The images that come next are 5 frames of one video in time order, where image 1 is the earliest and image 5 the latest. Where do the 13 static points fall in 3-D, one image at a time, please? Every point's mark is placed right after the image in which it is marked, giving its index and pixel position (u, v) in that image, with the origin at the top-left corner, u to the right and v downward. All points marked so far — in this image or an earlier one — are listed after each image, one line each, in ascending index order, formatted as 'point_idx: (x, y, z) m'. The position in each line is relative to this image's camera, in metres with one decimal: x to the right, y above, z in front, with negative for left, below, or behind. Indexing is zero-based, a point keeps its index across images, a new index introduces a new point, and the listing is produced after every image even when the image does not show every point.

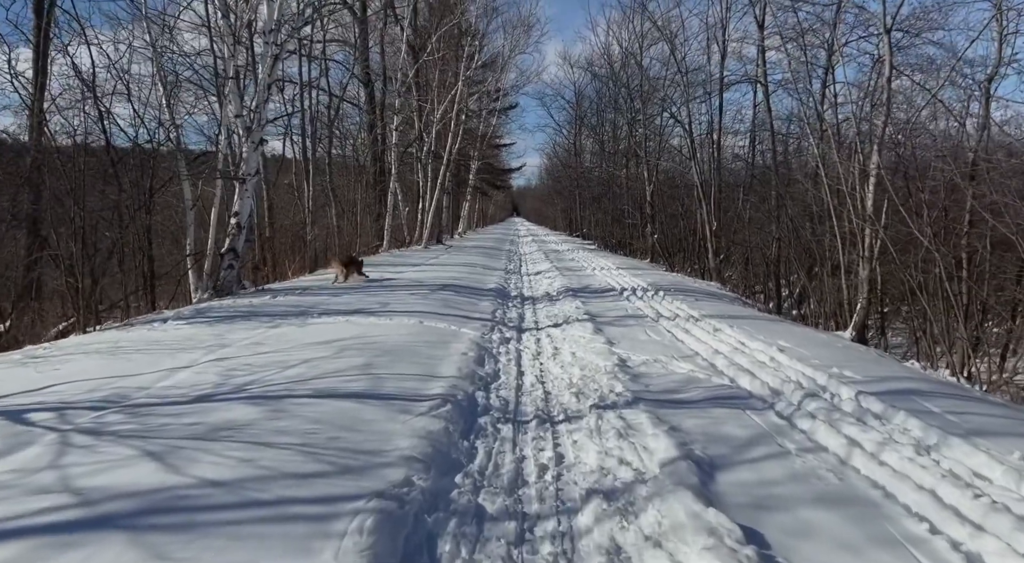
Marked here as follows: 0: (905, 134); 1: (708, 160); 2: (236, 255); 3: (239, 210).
0: (+5.2, +1.9, +9.3) m
1: (+5.4, +3.3, +19.4) m
2: (-4.8, +0.5, +12.3) m
3: (-4.8, +1.3, +12.4) m
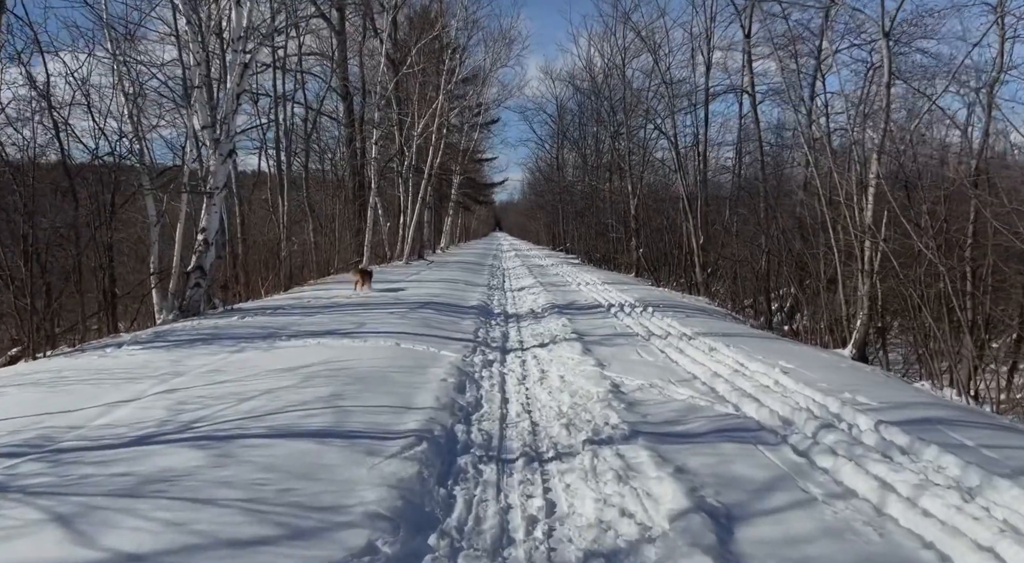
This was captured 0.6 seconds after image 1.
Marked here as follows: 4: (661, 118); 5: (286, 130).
0: (+4.9, +1.7, +8.9) m
1: (+4.9, +2.9, +19.1) m
2: (-5.1, +0.1, +11.7) m
3: (-5.0, +0.9, +11.7) m
4: (+4.1, +4.5, +19.7) m
5: (-6.3, +4.2, +19.6) m
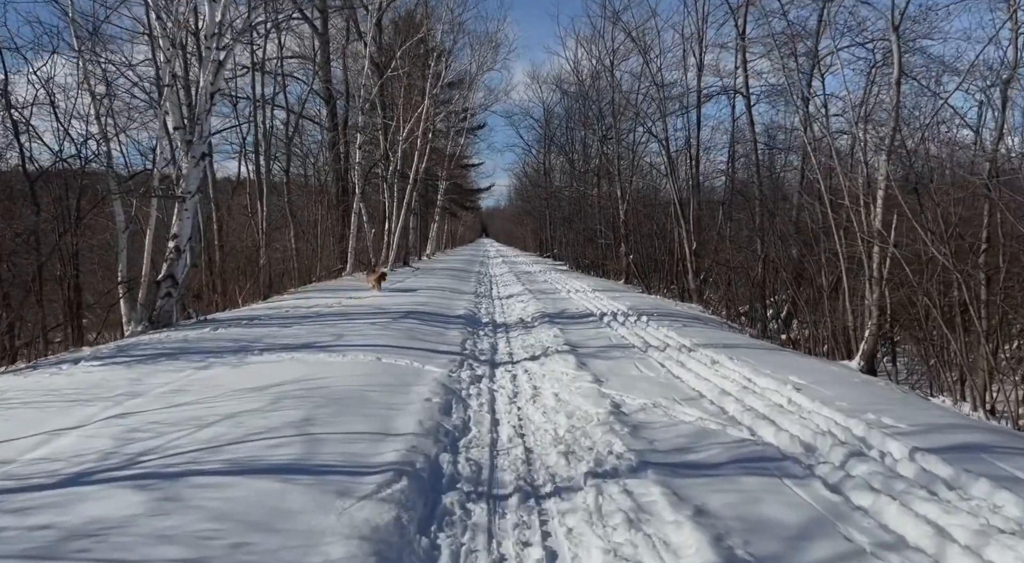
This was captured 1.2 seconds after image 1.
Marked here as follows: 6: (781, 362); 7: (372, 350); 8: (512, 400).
0: (+4.8, +1.6, +8.4) m
1: (+4.6, +2.7, +18.7) m
2: (-5.3, 0.0, +11.1) m
3: (-5.2, +0.8, +11.1) m
4: (+3.8, +4.3, +19.2) m
5: (-6.6, +4.0, +19.0) m
6: (+2.9, -0.9, +7.7) m
7: (-1.6, -0.8, +8.0) m
8: (0.0, -1.1, +6.4) m
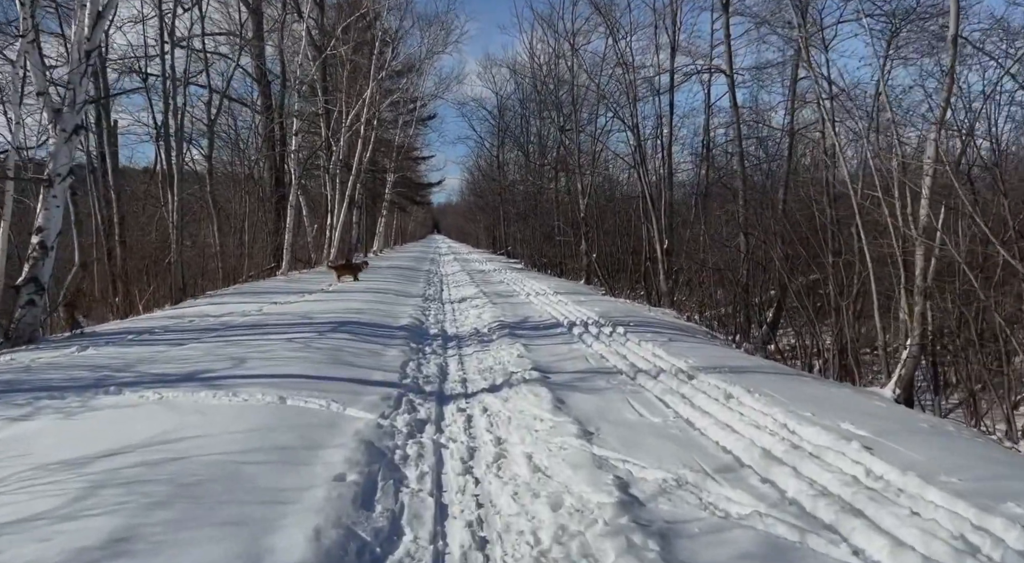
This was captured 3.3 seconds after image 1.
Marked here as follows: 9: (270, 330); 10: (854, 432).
0: (+4.4, +1.5, +6.8) m
1: (+3.4, +2.7, +17.0) m
2: (-5.8, -0.1, +8.8) m
3: (-5.8, +0.7, +8.8) m
4: (+2.6, +4.3, +17.5) m
5: (-7.7, +4.0, +16.6) m
6: (+2.5, -1.0, +6.0) m
7: (-2.0, -0.9, +6.0) m
8: (-0.3, -1.2, +4.4) m
9: (-3.1, -0.6, +9.2) m
10: (+2.3, -1.0, +4.8) m
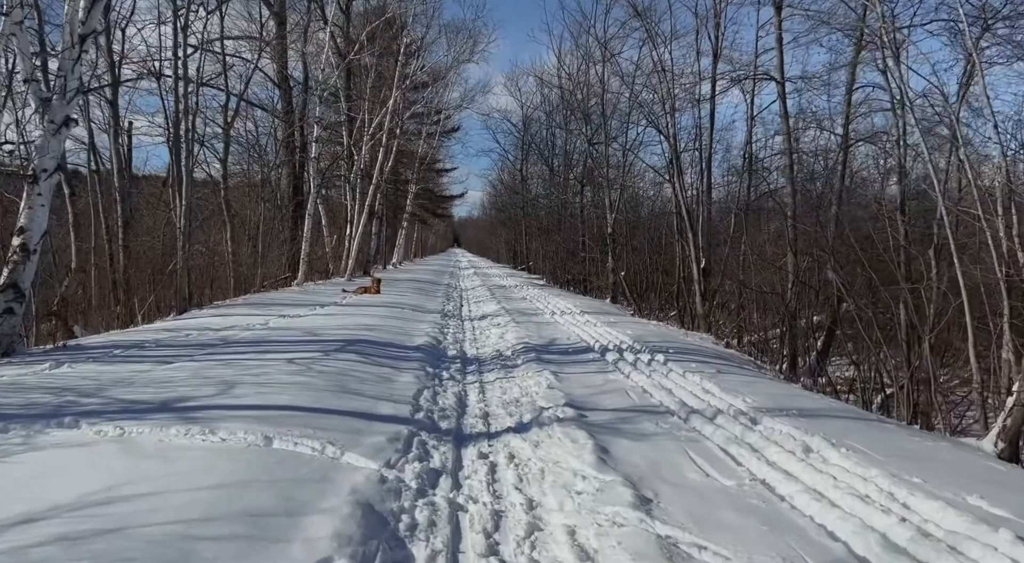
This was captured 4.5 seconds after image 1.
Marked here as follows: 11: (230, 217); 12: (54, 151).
0: (+4.7, +1.3, +5.8) m
1: (+4.1, +2.2, +16.0) m
2: (-5.5, -0.1, +7.9) m
3: (-5.5, +0.6, +8.0) m
4: (+3.3, +3.8, +16.5) m
5: (-7.1, +3.8, +15.9) m
6: (+2.8, -1.2, +4.9) m
7: (-1.7, -1.0, +5.0) m
8: (-0.1, -1.3, +3.4) m
9: (-2.8, -0.8, +8.3) m
10: (+2.5, -1.2, +3.7) m
11: (-6.9, +1.6, +17.2) m
12: (-5.2, +1.5, +8.1) m
